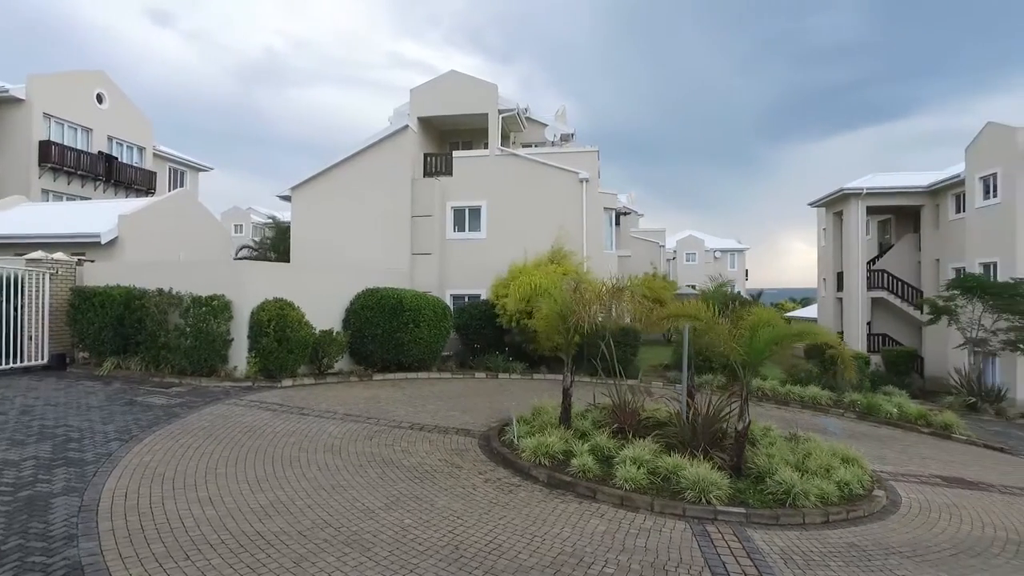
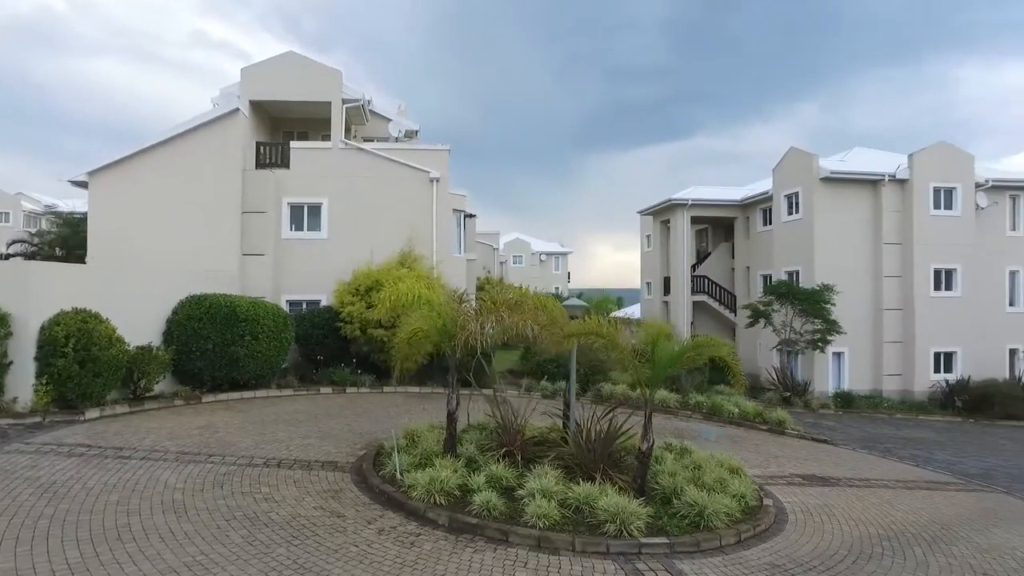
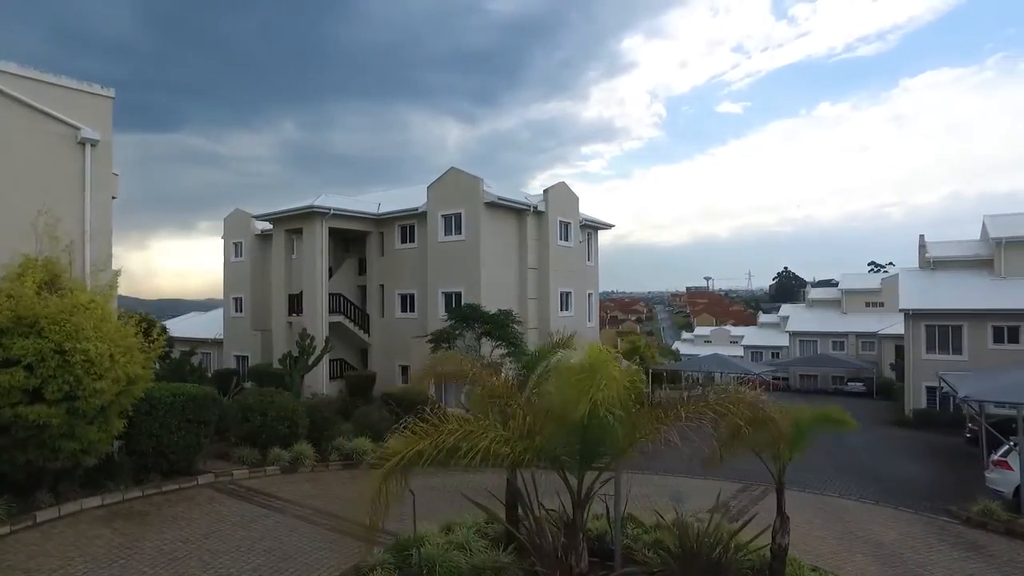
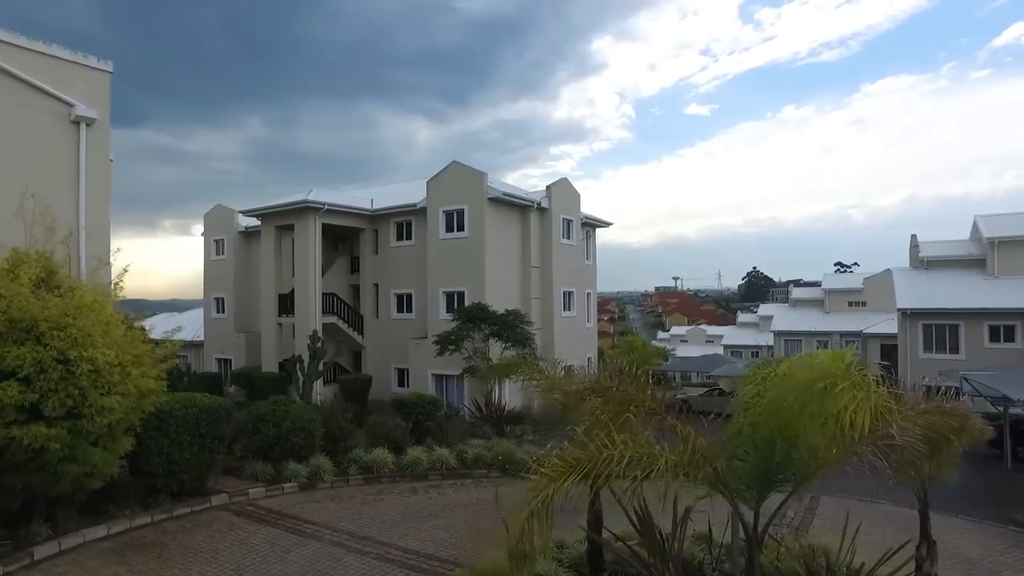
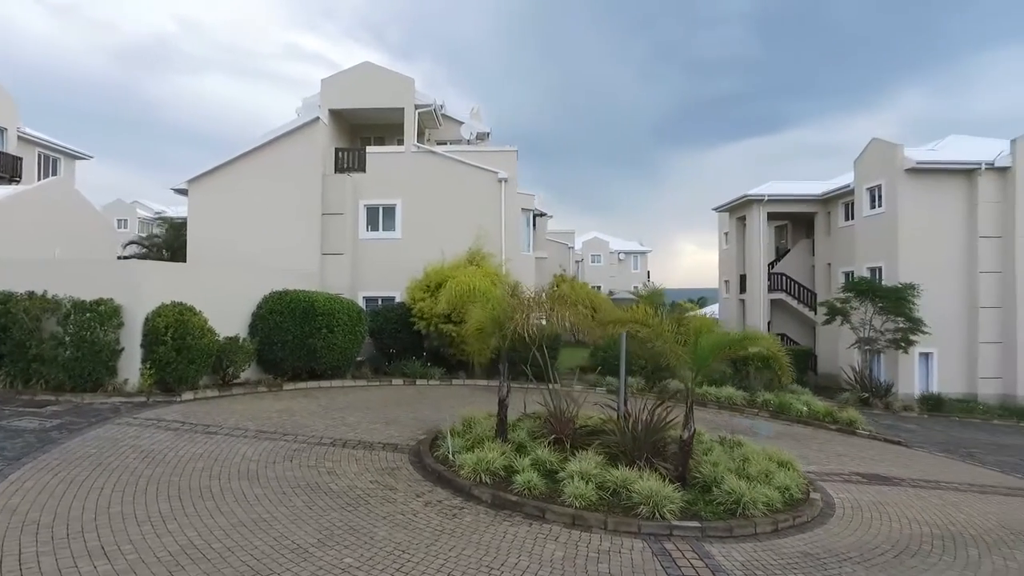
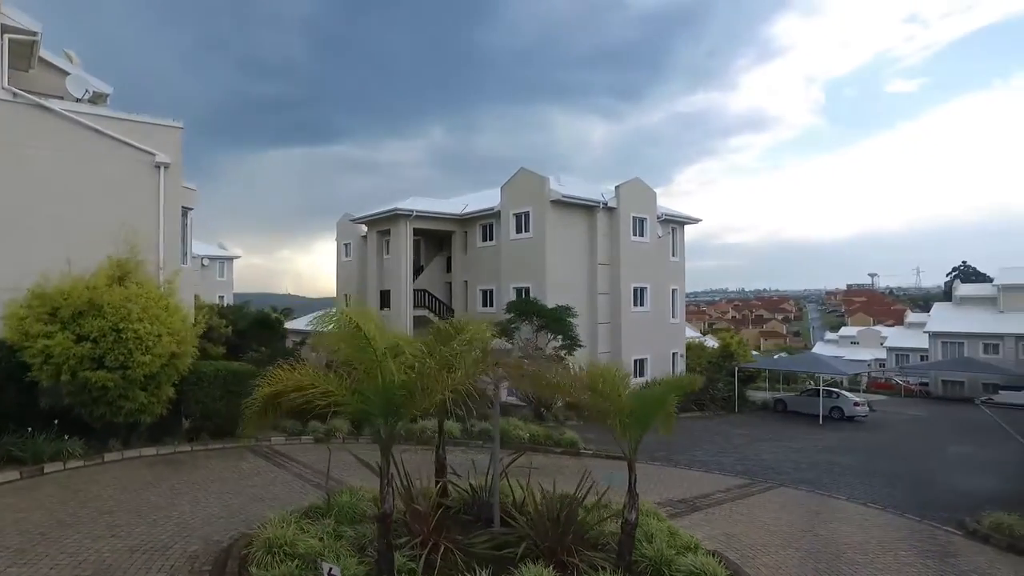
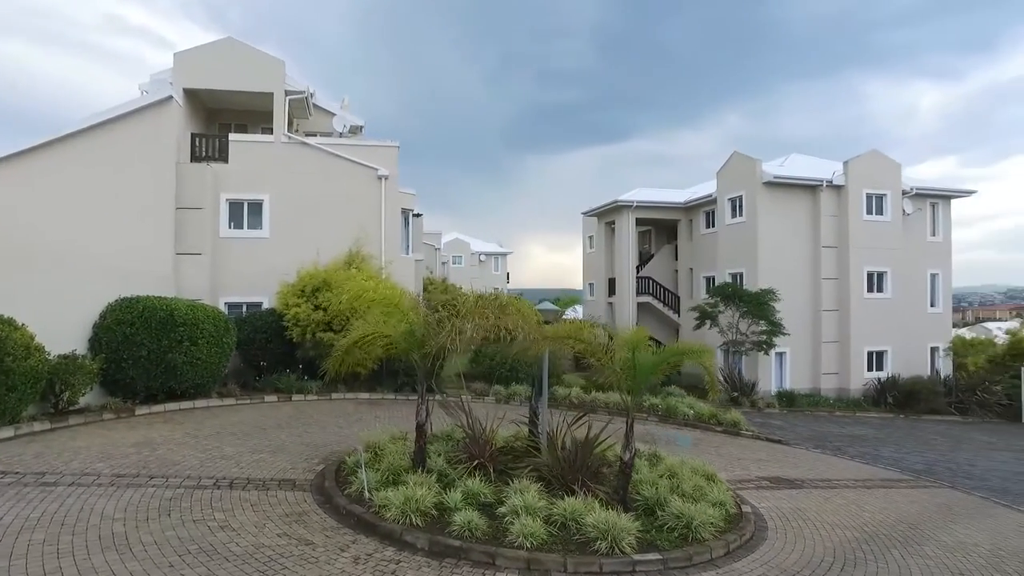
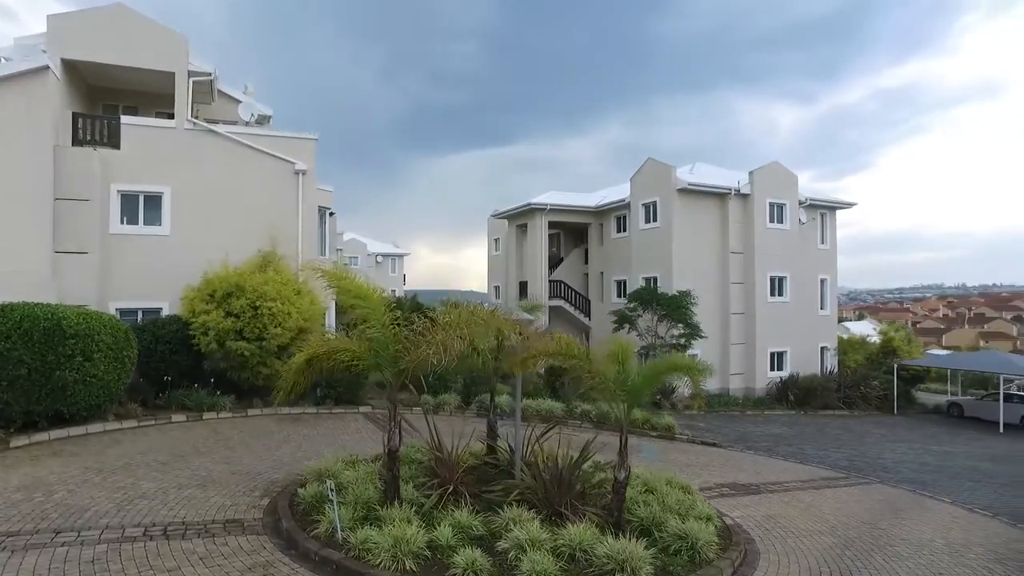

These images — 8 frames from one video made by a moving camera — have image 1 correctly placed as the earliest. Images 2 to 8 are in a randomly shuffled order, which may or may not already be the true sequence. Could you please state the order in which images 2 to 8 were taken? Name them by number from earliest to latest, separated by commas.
5, 2, 7, 8, 6, 3, 4
